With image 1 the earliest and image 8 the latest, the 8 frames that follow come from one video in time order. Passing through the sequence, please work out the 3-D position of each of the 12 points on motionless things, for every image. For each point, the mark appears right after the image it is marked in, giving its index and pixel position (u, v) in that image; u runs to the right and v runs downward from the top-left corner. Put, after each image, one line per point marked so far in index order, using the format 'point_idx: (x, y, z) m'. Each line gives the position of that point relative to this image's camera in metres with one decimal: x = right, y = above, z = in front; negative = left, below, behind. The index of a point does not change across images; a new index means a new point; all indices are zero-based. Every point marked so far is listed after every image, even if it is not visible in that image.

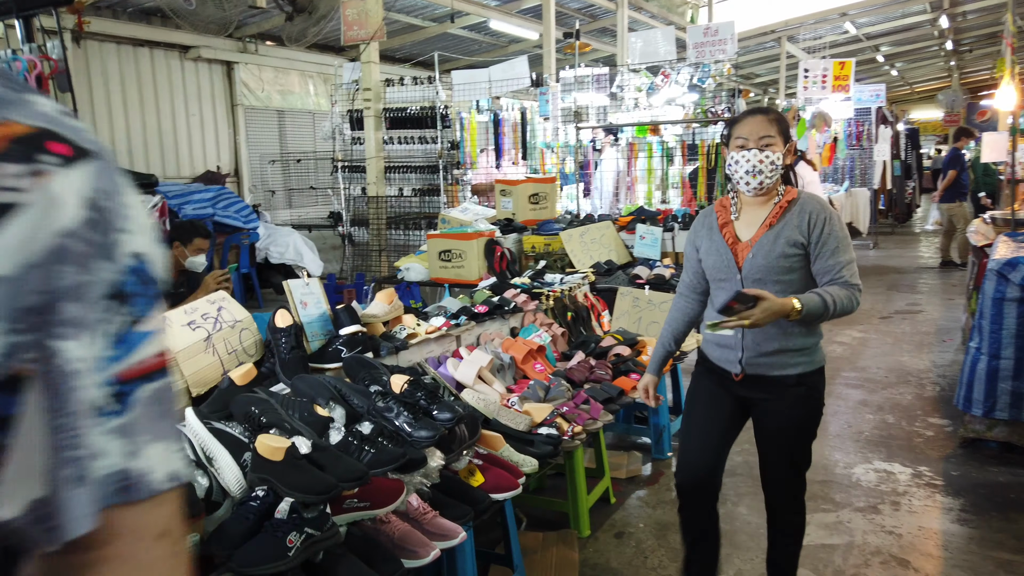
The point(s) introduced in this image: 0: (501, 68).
0: (-0.1, +1.5, +5.3) m
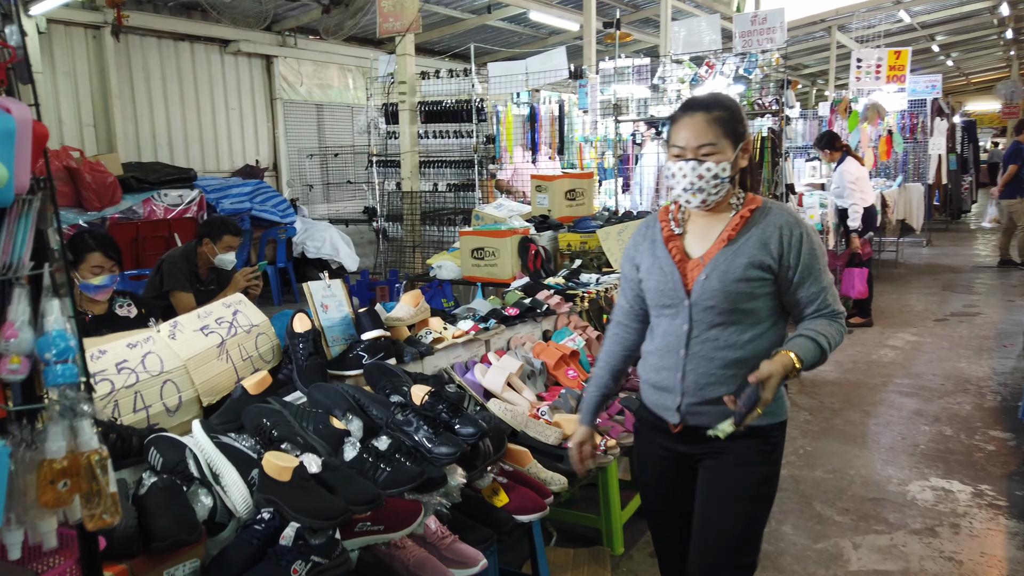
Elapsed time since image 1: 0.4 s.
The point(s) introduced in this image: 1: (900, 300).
0: (+0.2, +1.5, +5.2) m
1: (+3.4, -0.1, +6.8) m
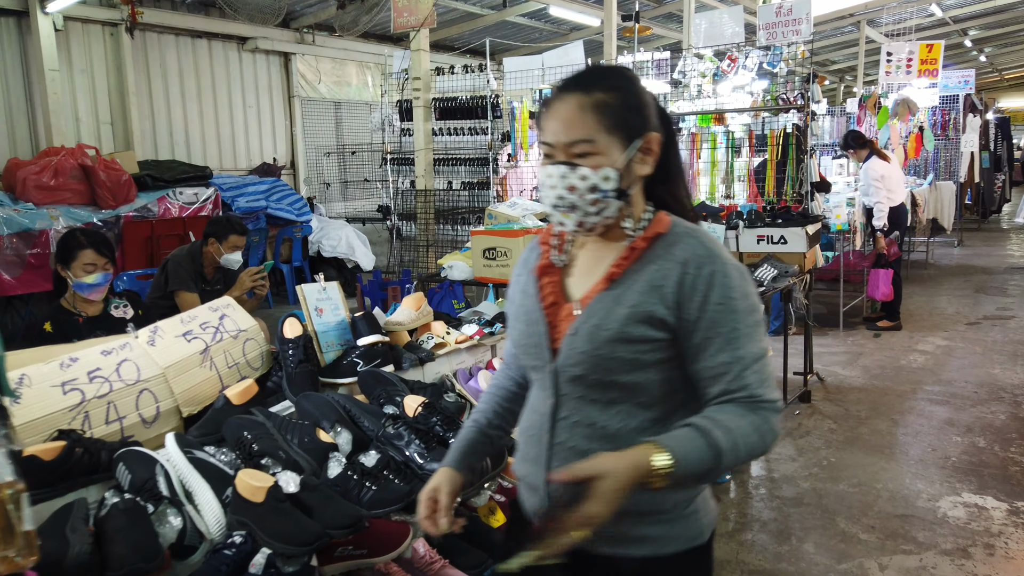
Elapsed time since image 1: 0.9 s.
0: (+0.3, +1.5, +5.0) m
1: (+3.6, -0.1, +6.6) m
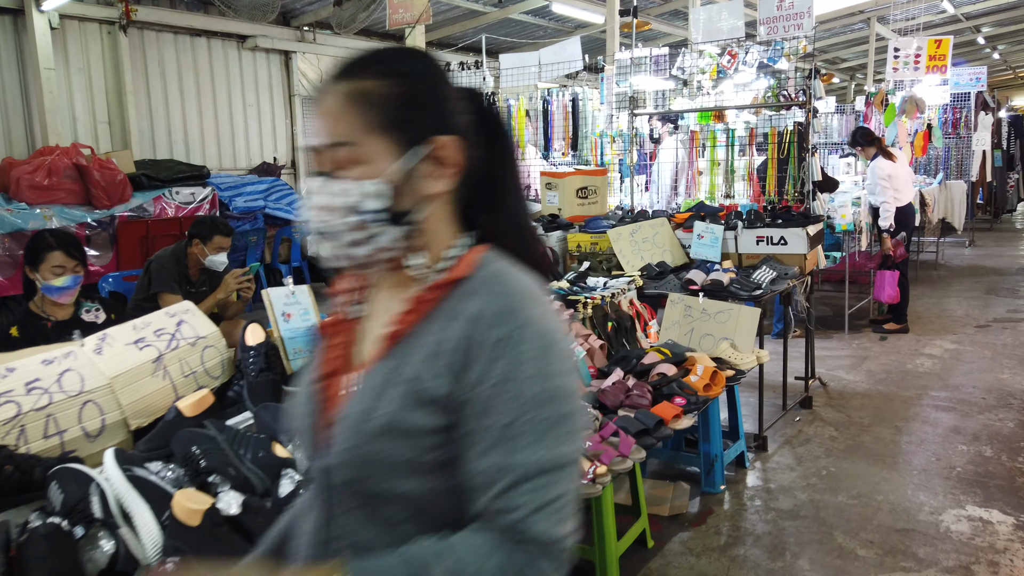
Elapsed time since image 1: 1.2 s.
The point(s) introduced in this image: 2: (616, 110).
0: (+0.3, +1.5, +4.9) m
1: (+3.5, -0.1, +6.4) m
2: (+0.7, +1.1, +4.9) m
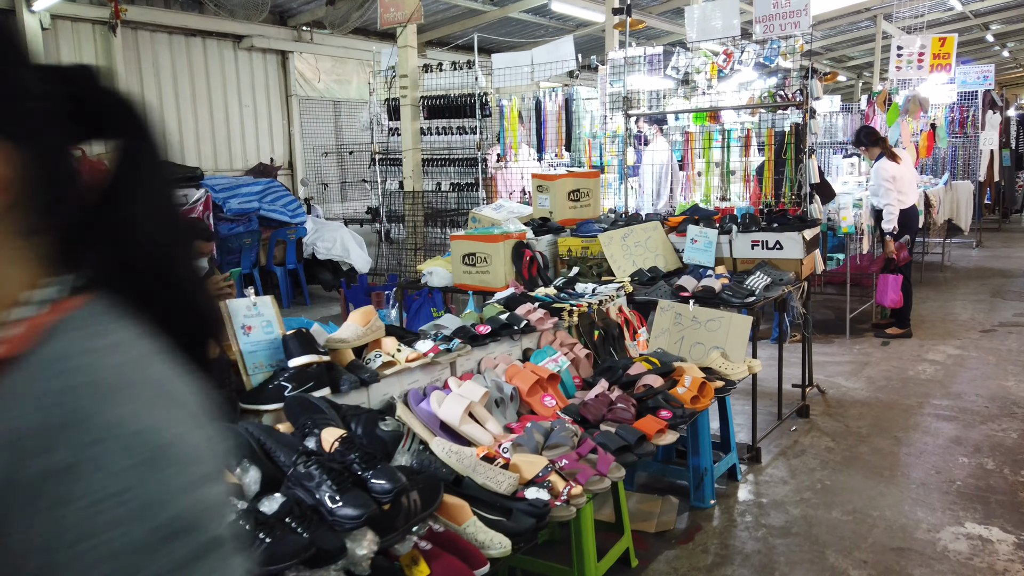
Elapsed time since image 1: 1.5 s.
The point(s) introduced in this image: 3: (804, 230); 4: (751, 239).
0: (+0.2, +1.5, +4.8) m
1: (+3.5, -0.2, +6.3) m
2: (+0.6, +1.1, +4.8) m
3: (+1.4, +0.3, +3.7) m
4: (+1.2, +0.2, +3.8) m
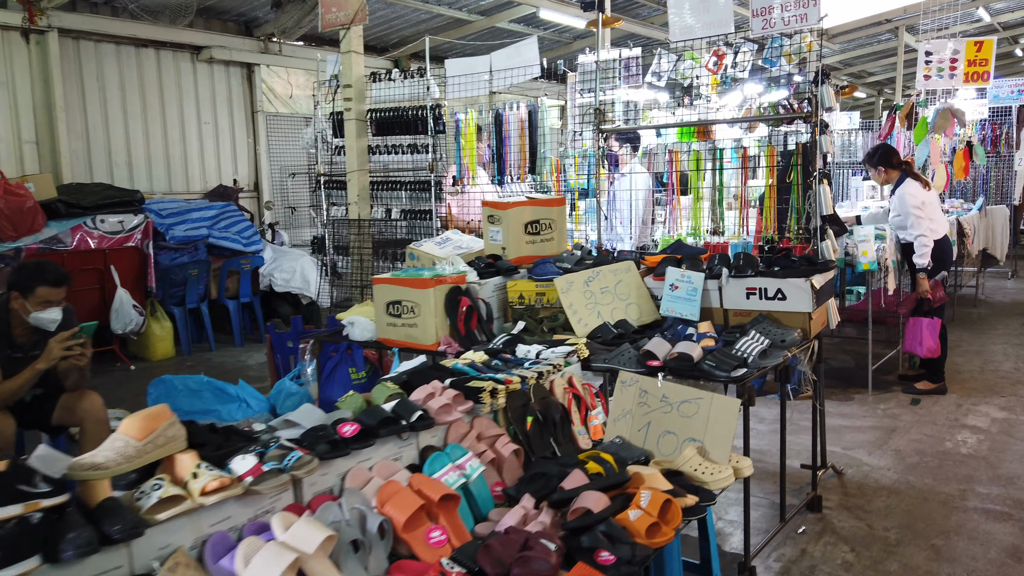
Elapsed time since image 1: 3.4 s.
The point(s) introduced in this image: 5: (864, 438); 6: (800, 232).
0: (0.0, +1.2, +4.1) m
1: (+3.3, -0.5, +5.5) m
2: (+0.4, +0.9, +4.0) m
3: (+1.1, 0.0, +2.9) m
4: (+0.9, 0.0, +3.0) m
5: (+1.8, -0.7, +3.9) m
6: (+1.2, +0.2, +3.2) m
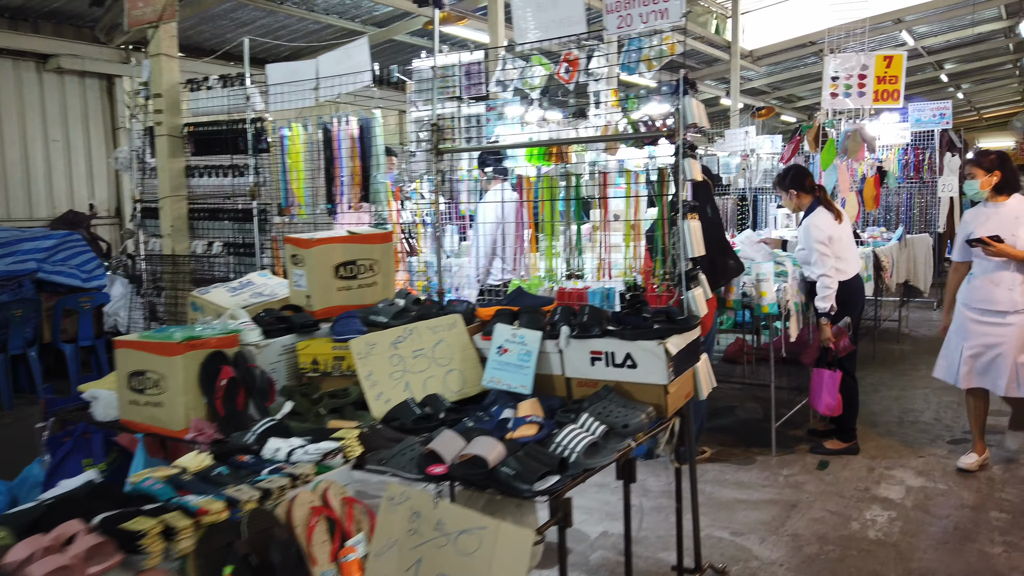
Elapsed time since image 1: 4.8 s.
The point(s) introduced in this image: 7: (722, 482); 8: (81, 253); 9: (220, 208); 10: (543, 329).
0: (-0.8, +1.0, +3.4) m
1: (+2.5, -0.7, +4.9) m
2: (-0.4, +0.6, +3.4) m
3: (+0.5, -0.1, +2.2) m
4: (+0.2, -0.2, +2.3) m
5: (+1.0, -1.0, +3.3) m
6: (+0.5, 0.0, +2.6) m
7: (+1.0, -0.9, +3.7) m
8: (-3.3, +0.3, +5.9) m
9: (-1.4, +0.4, +3.9) m
10: (+0.1, -0.1, +2.5) m
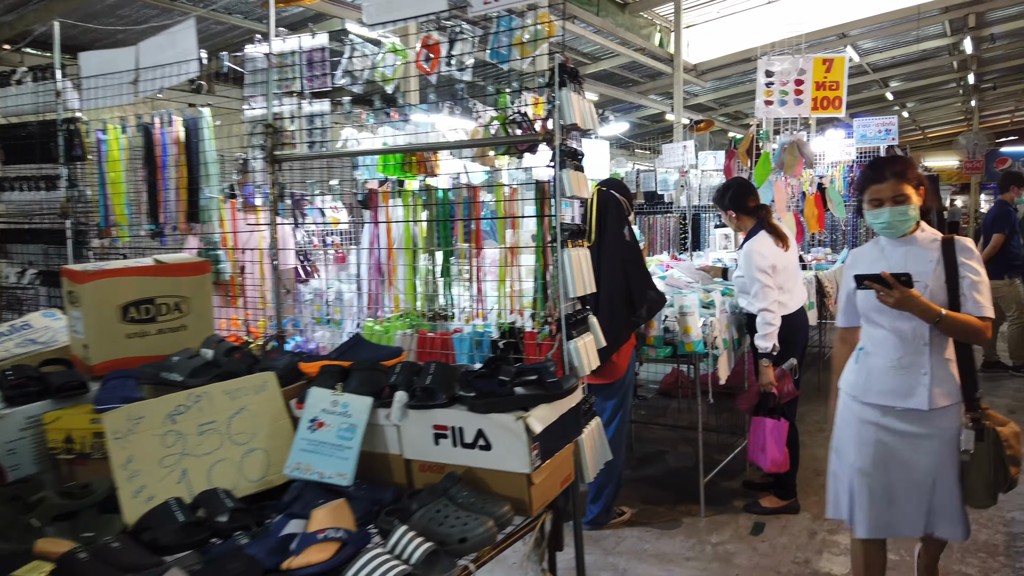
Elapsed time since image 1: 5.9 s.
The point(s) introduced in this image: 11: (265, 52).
0: (-1.3, +0.9, +2.7) m
1: (+1.9, -0.9, +4.4) m
2: (-0.9, +0.5, +2.7) m
3: (0.0, -0.3, +1.7) m
4: (-0.2, -0.3, +1.7) m
5: (+0.6, -1.1, +2.7) m
6: (+0.1, -0.1, +2.0) m
7: (+0.5, -1.1, +3.1) m
8: (-3.9, +0.1, +5.1) m
9: (-1.9, +0.2, +3.2) m
10: (-0.3, -0.3, +1.8) m
11: (-0.8, +0.8, +2.7) m
